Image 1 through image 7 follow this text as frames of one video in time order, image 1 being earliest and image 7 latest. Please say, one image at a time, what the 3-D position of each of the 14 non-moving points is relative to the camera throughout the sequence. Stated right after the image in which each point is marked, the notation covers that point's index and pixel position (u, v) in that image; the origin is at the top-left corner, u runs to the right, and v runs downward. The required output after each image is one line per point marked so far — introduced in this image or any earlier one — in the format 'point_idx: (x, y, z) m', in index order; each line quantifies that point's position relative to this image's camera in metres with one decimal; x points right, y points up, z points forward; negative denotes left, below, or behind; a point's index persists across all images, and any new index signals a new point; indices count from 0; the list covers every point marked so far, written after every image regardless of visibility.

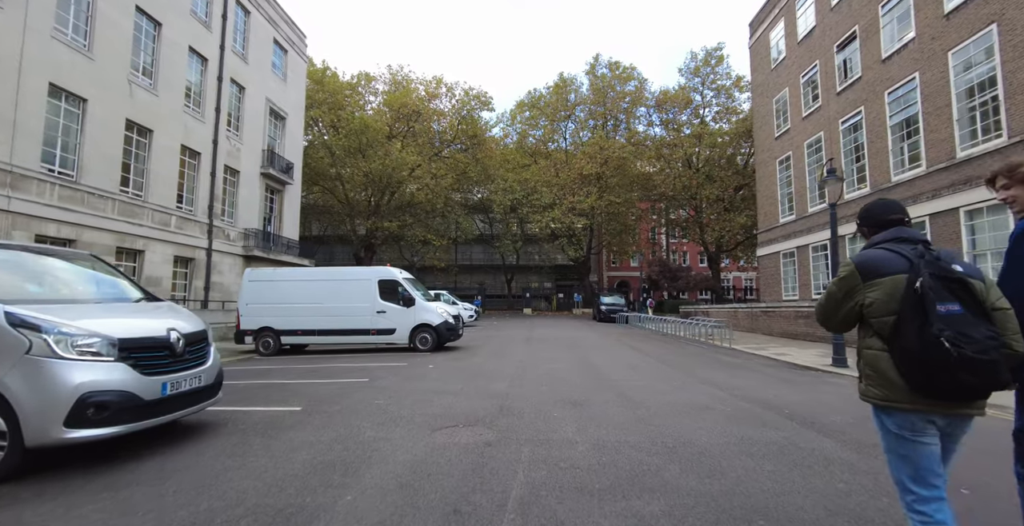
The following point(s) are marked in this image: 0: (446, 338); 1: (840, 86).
0: (-1.8, -1.9, +12.3) m
1: (+13.2, +7.1, +19.4) m
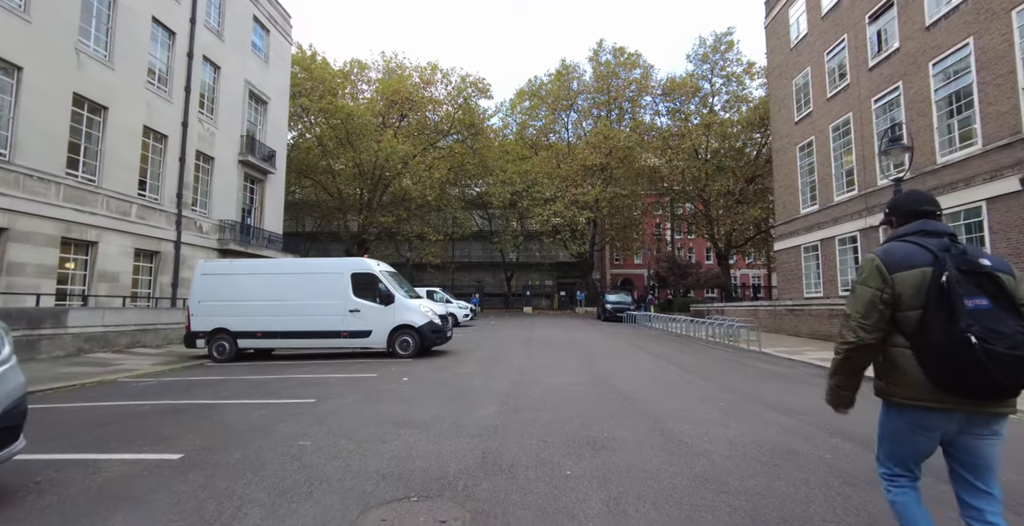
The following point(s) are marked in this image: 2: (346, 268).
0: (-1.8, -1.7, +10.5) m
1: (+13.1, +7.4, +17.5) m
2: (-3.7, -0.1, +10.8) m
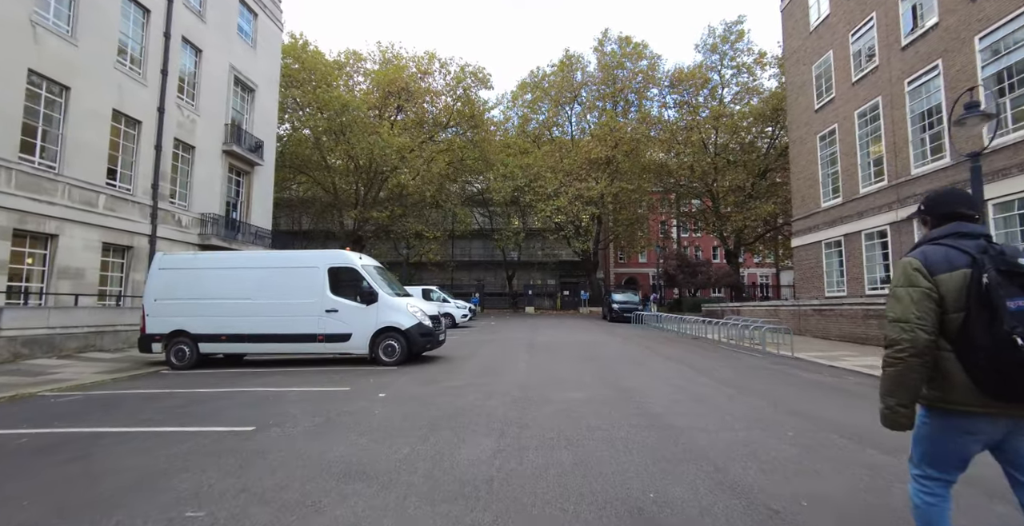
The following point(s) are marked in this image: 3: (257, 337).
0: (-1.8, -1.6, +9.1) m
1: (+13.2, +7.5, +16.1) m
2: (-3.7, 0.0, +9.4) m
3: (-5.0, -1.4, +9.3) m
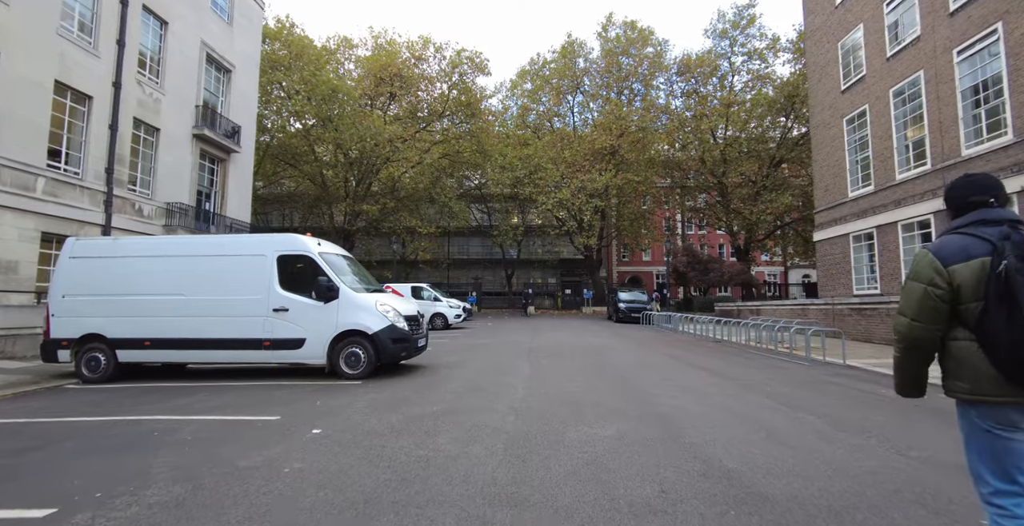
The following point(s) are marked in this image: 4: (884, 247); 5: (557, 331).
0: (-1.9, -1.4, +7.3) m
1: (+13.1, +7.7, +14.3) m
2: (-3.8, +0.2, +7.6) m
3: (-5.0, -1.2, +7.5) m
4: (+13.5, +0.6, +17.5) m
5: (+1.7, -2.6, +18.4) m
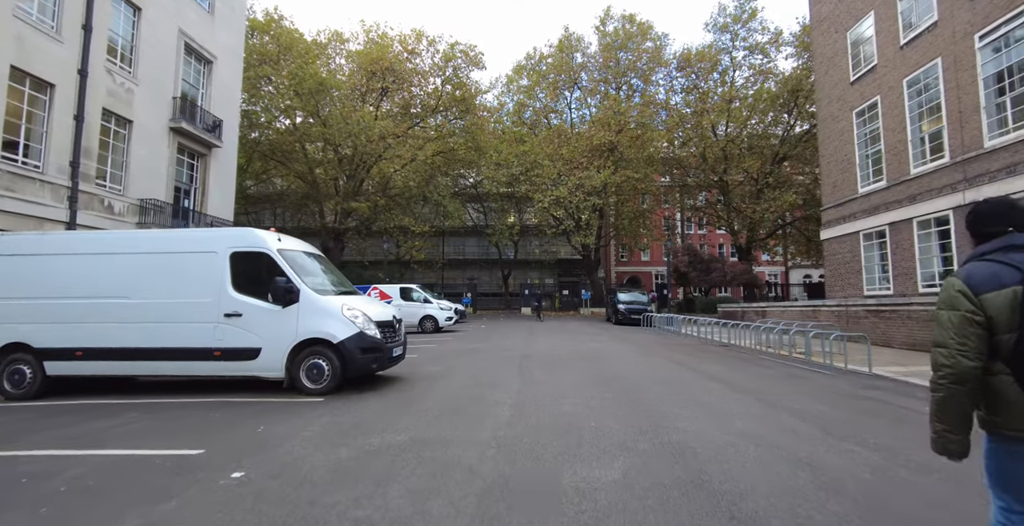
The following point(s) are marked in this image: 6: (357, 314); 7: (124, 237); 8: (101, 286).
0: (-2.0, -1.3, +6.3) m
1: (+12.9, +7.7, +13.4) m
2: (-4.0, +0.2, +6.6) m
3: (-5.2, -1.2, +6.5) m
4: (+13.3, +0.6, +16.6) m
5: (+1.5, -2.6, +17.4) m
6: (-2.1, -0.7, +6.5) m
7: (-5.4, +0.4, +6.7) m
8: (-5.6, -0.3, +6.6) m
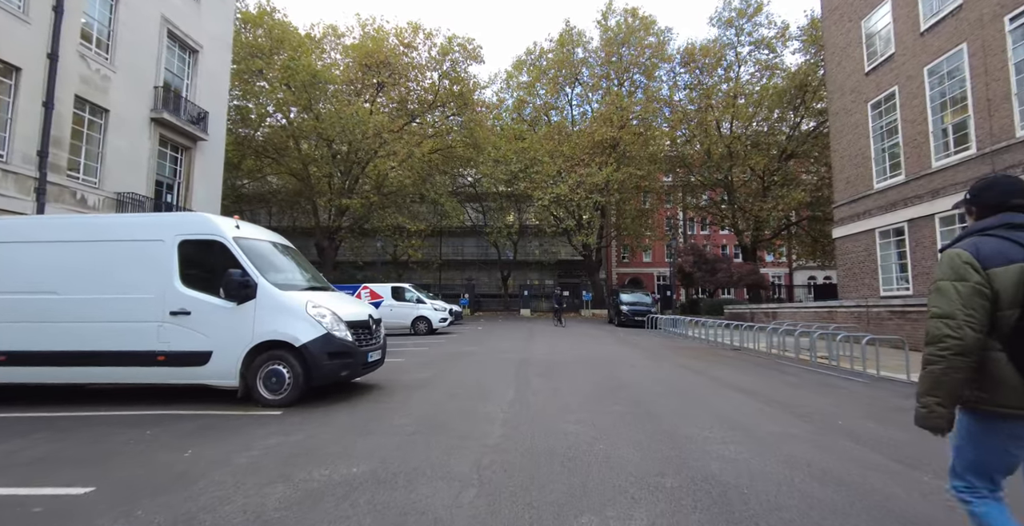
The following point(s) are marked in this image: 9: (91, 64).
0: (-2.1, -1.2, +5.4) m
1: (+12.9, +7.8, +12.5) m
2: (-4.0, +0.4, +5.7) m
3: (-5.3, -1.1, +5.6) m
4: (+13.2, +0.6, +15.7) m
5: (+1.4, -2.5, +16.5) m
6: (-2.1, -0.6, +5.6) m
7: (-5.4, +0.5, +5.8) m
8: (-5.7, -0.2, +5.7) m
9: (-13.1, +6.2, +15.0) m
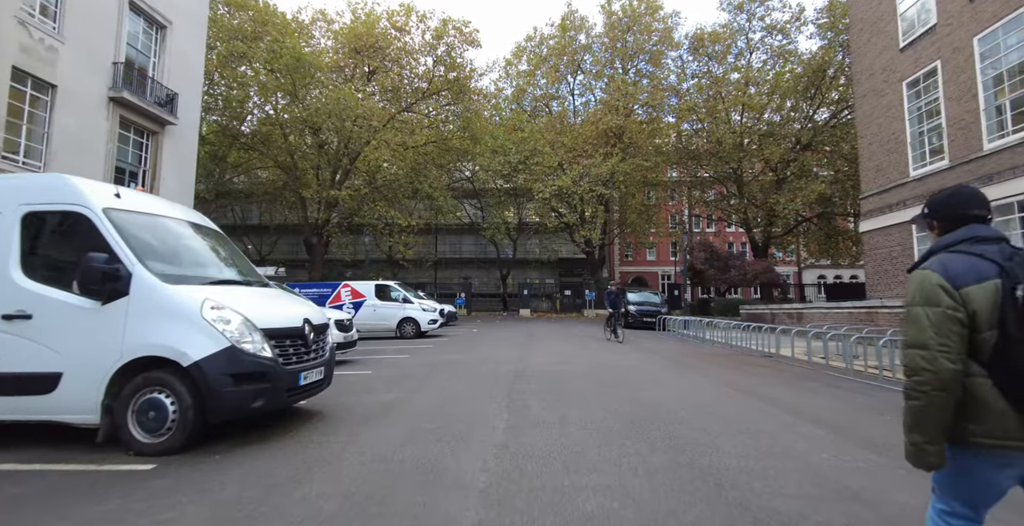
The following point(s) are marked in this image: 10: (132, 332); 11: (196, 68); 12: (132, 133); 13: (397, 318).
0: (-2.2, -1.1, +3.7) m
1: (+12.8, +7.9, +10.8) m
2: (-4.1, +0.5, +4.0) m
3: (-5.4, -0.9, +3.9) m
4: (+13.1, +0.8, +13.9) m
5: (+1.3, -2.4, +14.8) m
6: (-2.2, -0.4, +3.9) m
7: (-5.5, +0.6, +4.1) m
8: (-5.8, 0.0, +4.0) m
9: (-13.2, +6.4, +13.3) m
10: (-2.9, -0.5, +3.7) m
11: (-12.7, +7.8, +19.4) m
12: (-13.5, +4.5, +17.0) m
13: (-3.6, -1.7, +15.1) m
